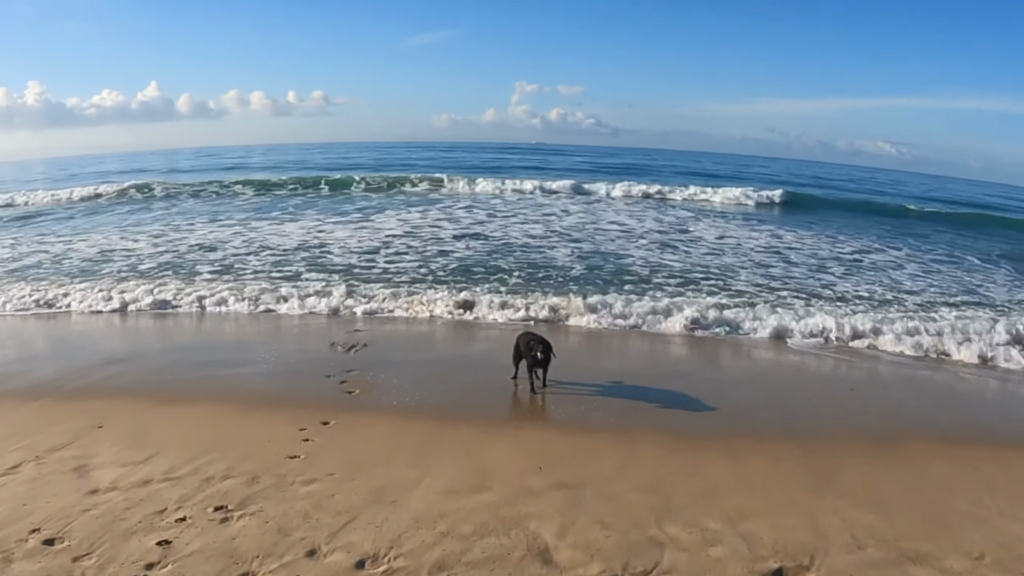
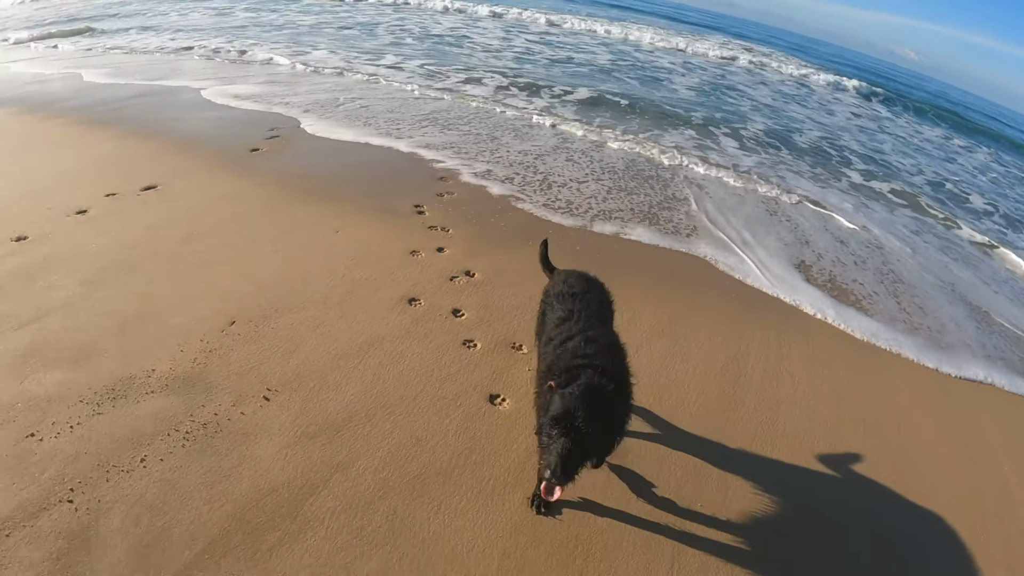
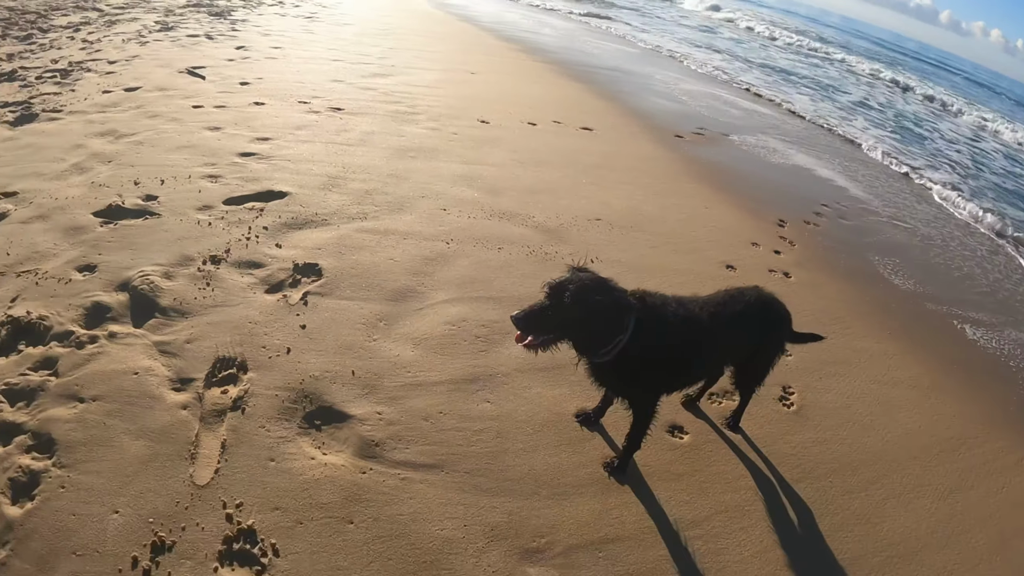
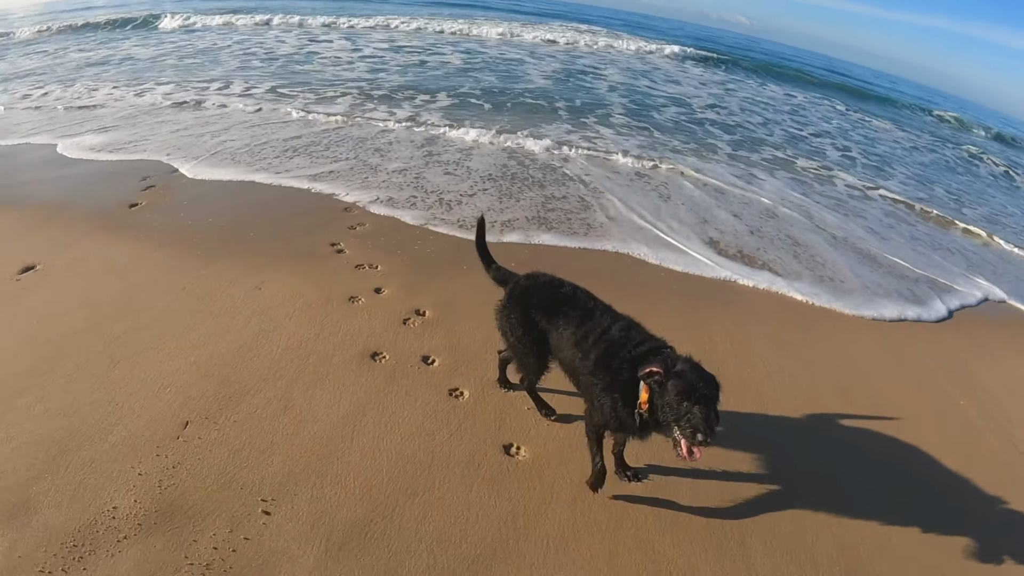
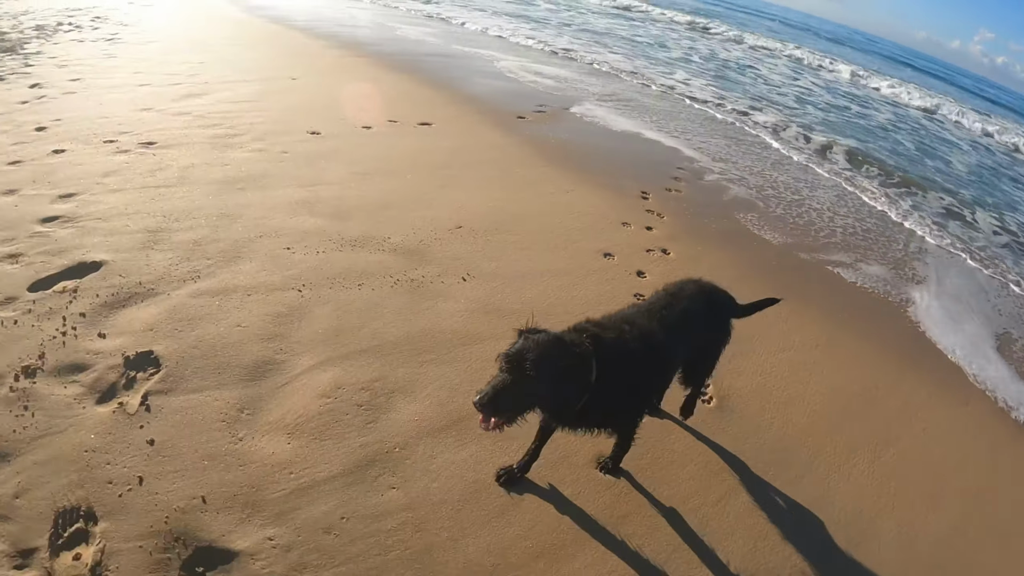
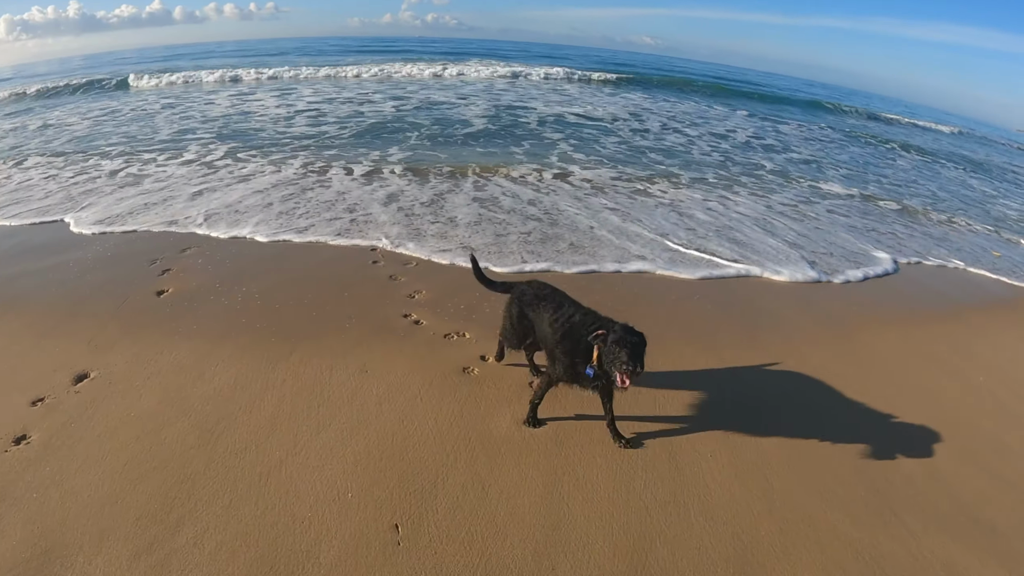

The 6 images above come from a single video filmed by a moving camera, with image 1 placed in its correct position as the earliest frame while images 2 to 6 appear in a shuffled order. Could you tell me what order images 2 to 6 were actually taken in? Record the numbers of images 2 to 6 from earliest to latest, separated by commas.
6, 4, 2, 5, 3
